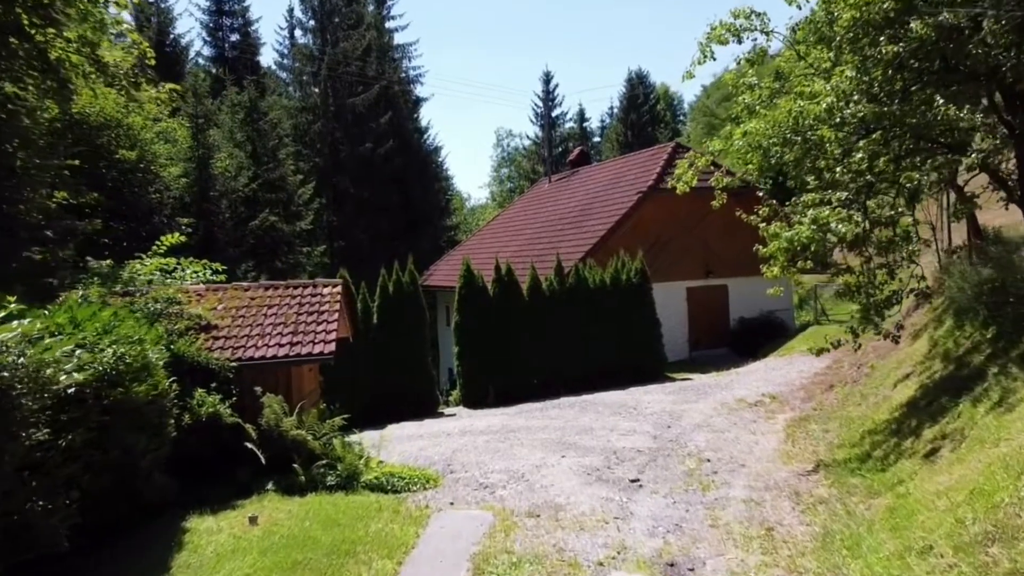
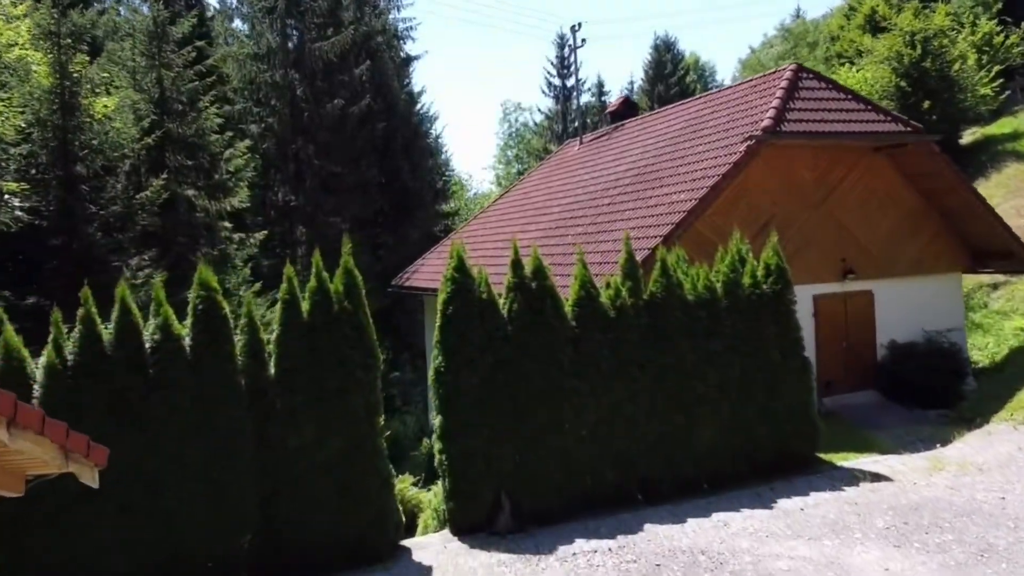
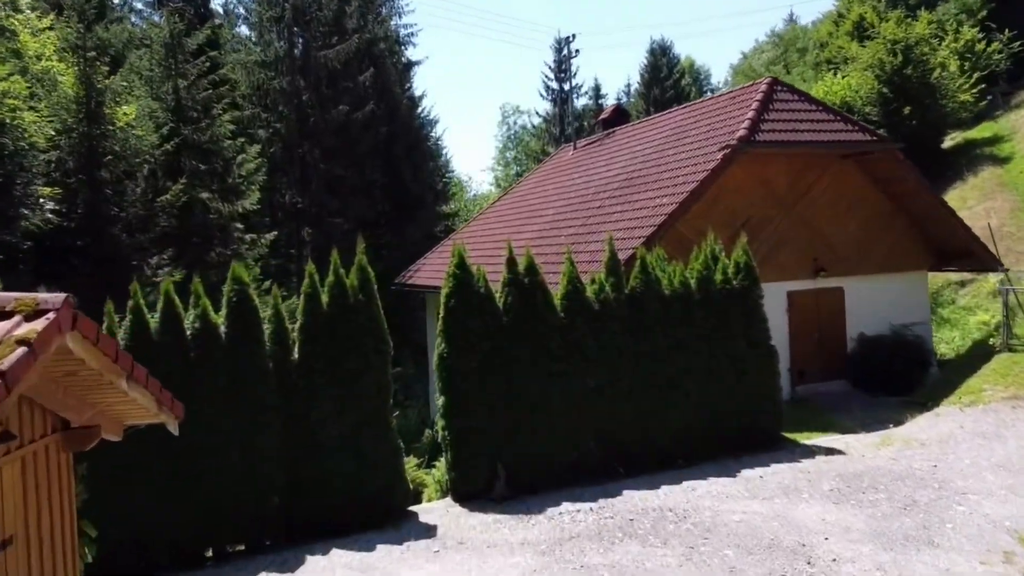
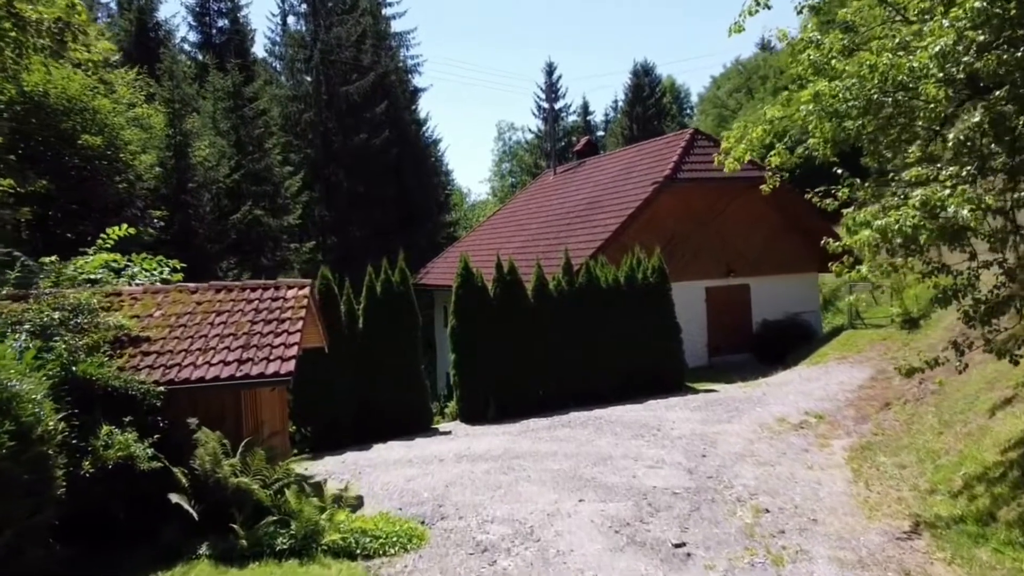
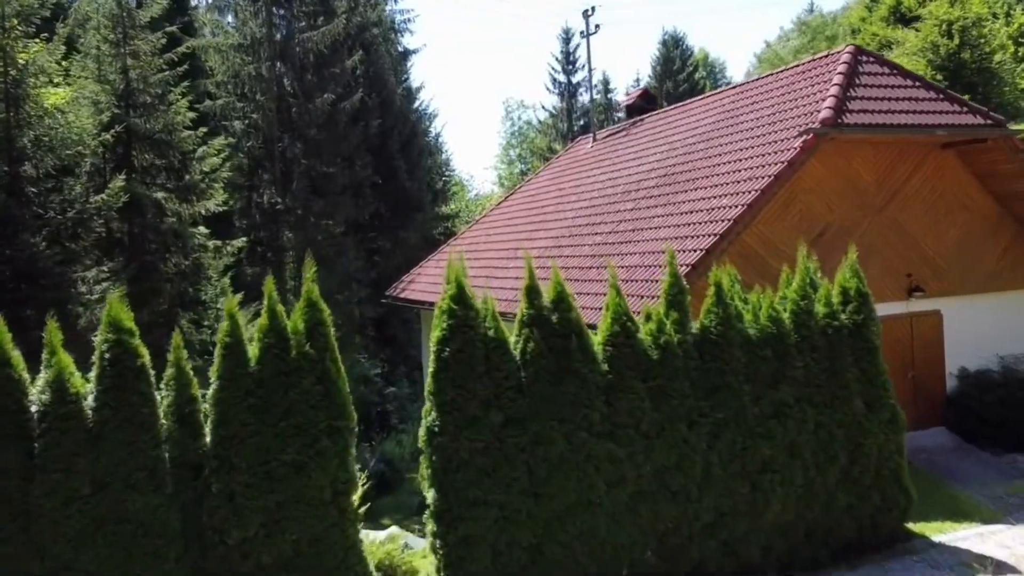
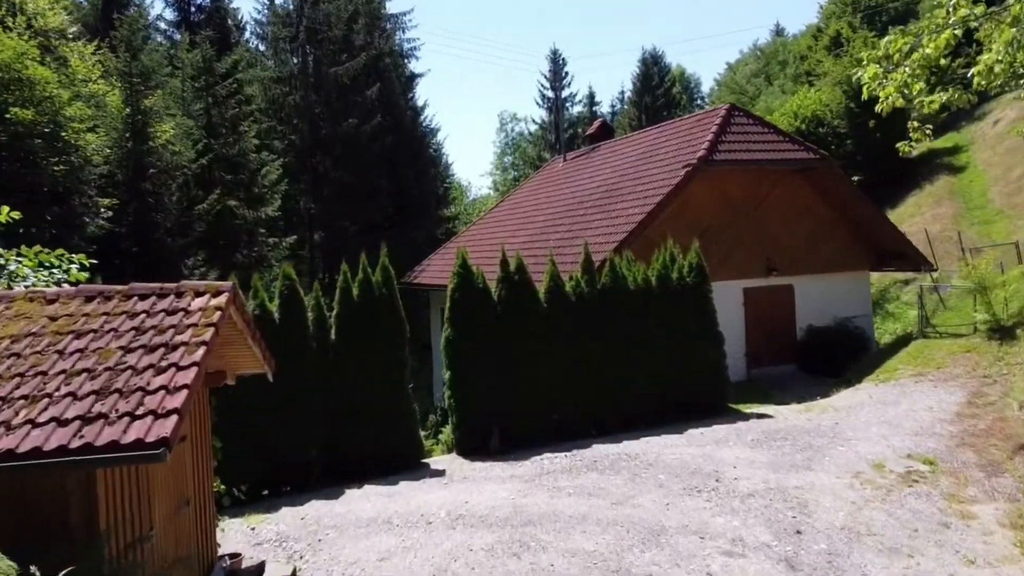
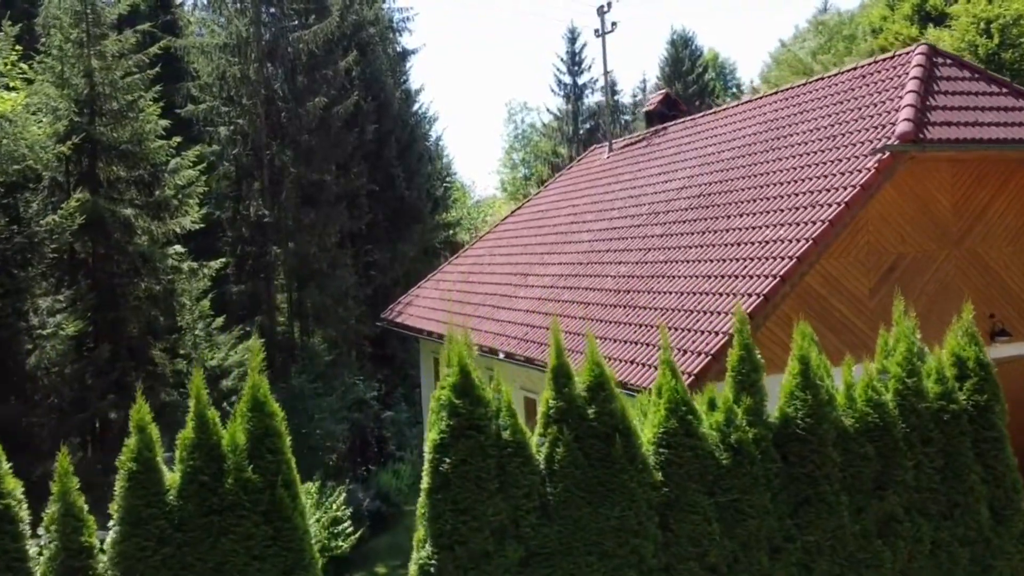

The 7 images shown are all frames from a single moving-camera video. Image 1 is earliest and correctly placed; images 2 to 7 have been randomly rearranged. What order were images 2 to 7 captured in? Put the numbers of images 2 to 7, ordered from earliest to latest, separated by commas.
4, 6, 3, 2, 5, 7
